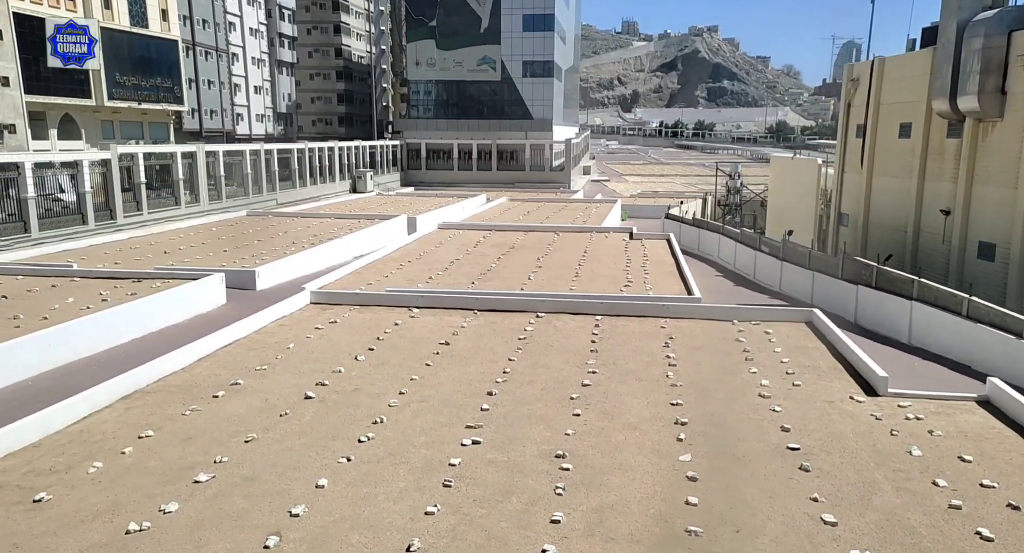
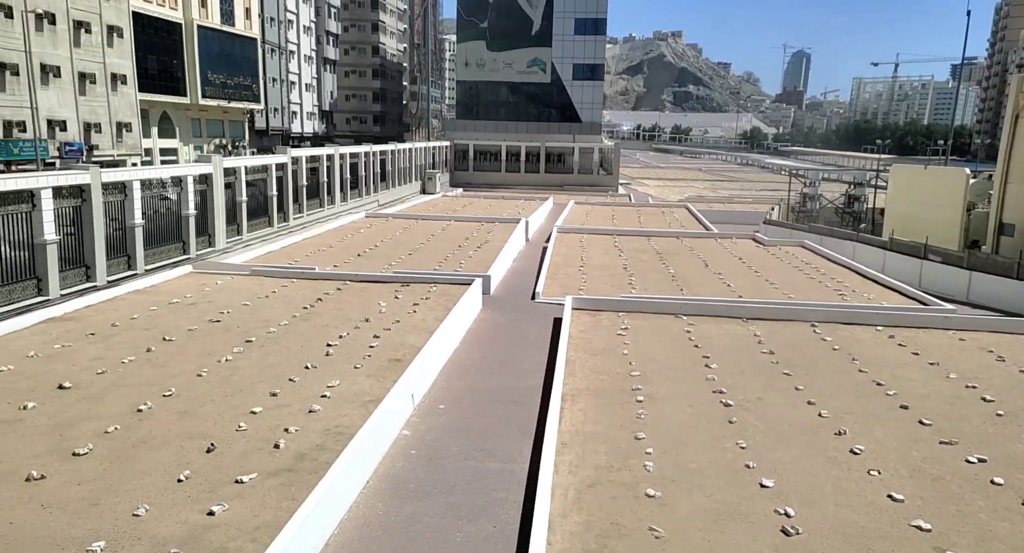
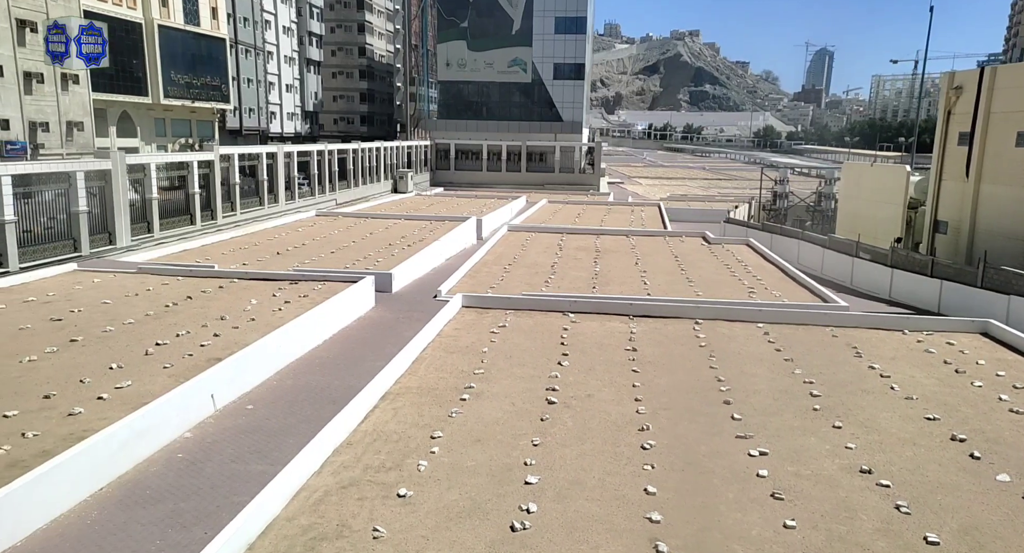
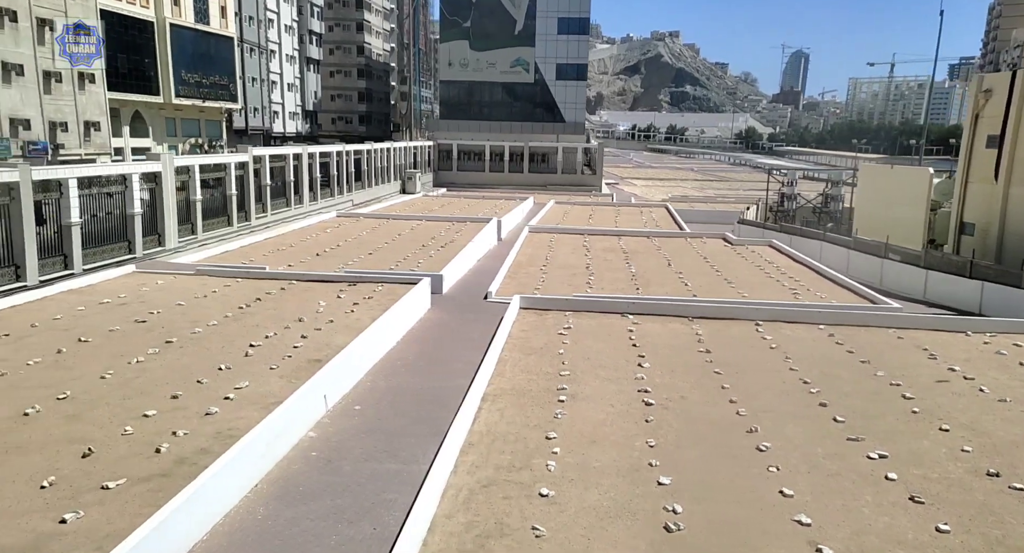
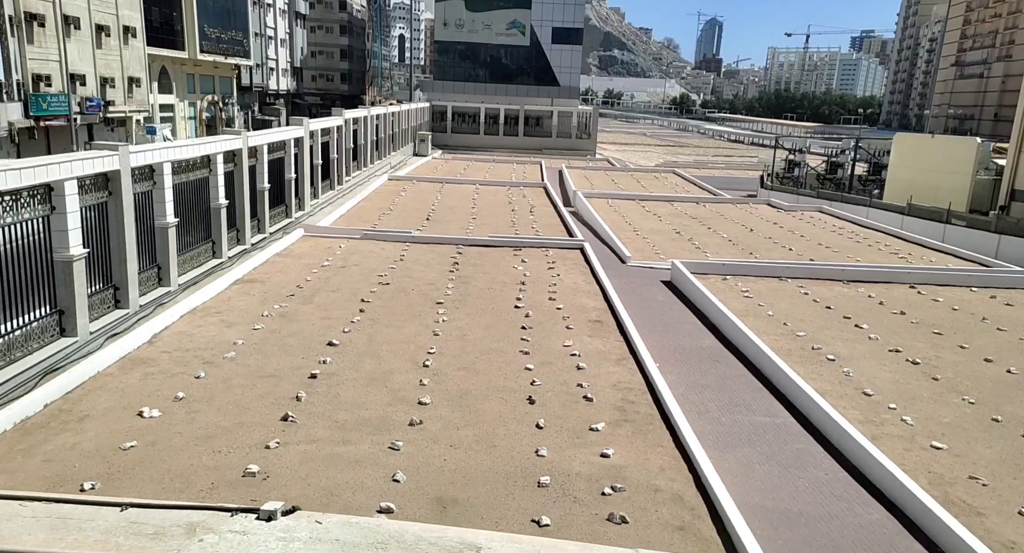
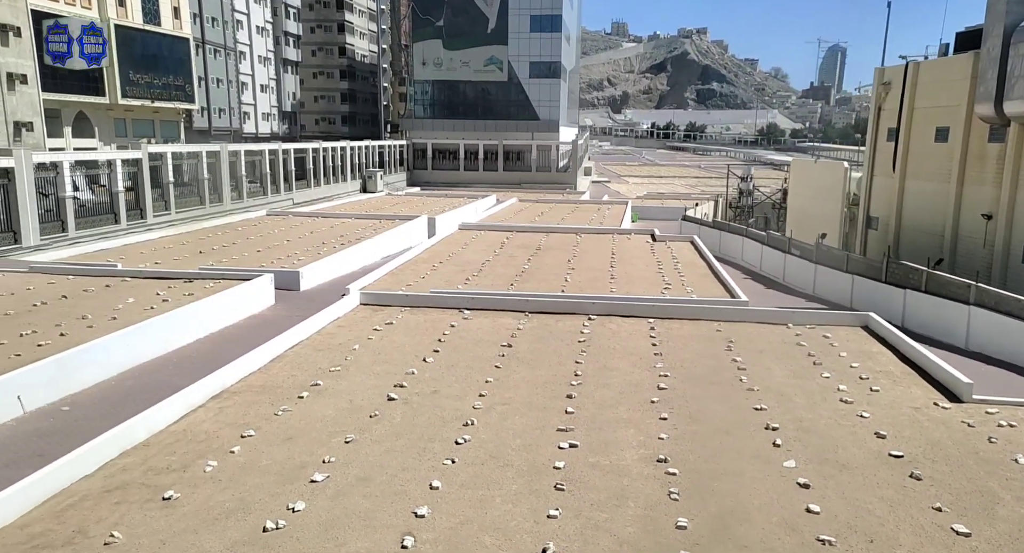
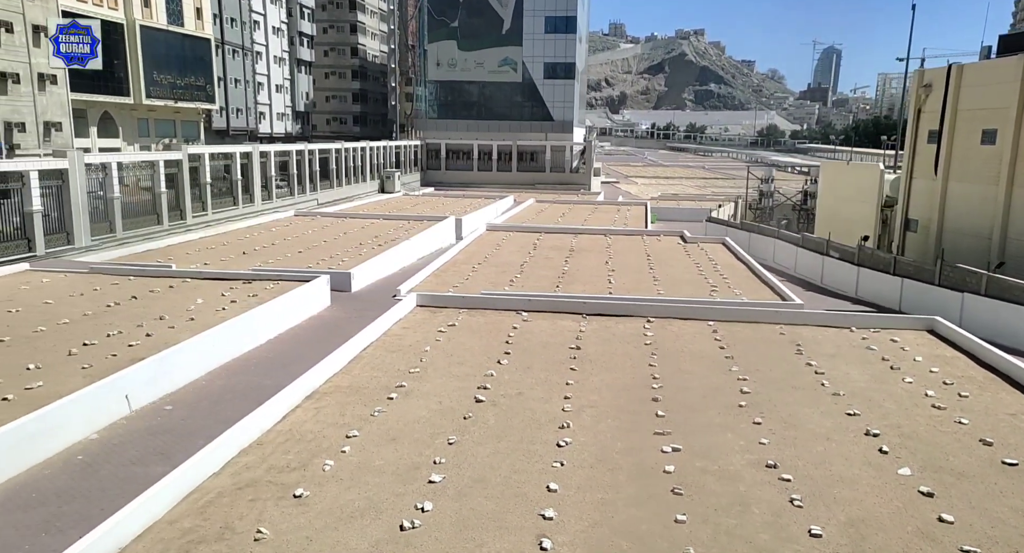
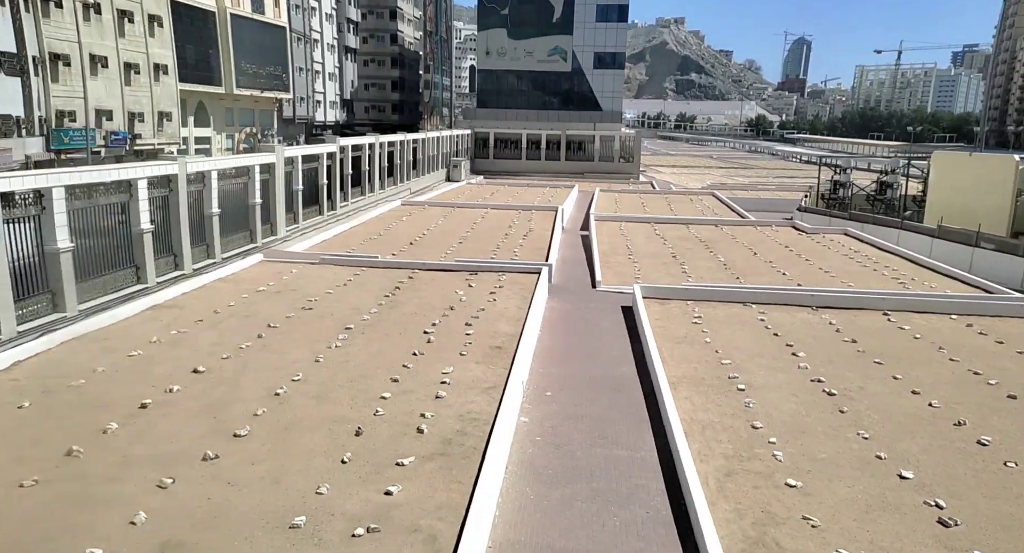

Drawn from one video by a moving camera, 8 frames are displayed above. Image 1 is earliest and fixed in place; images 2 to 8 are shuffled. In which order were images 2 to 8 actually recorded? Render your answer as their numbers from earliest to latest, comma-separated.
6, 7, 3, 4, 2, 8, 5
